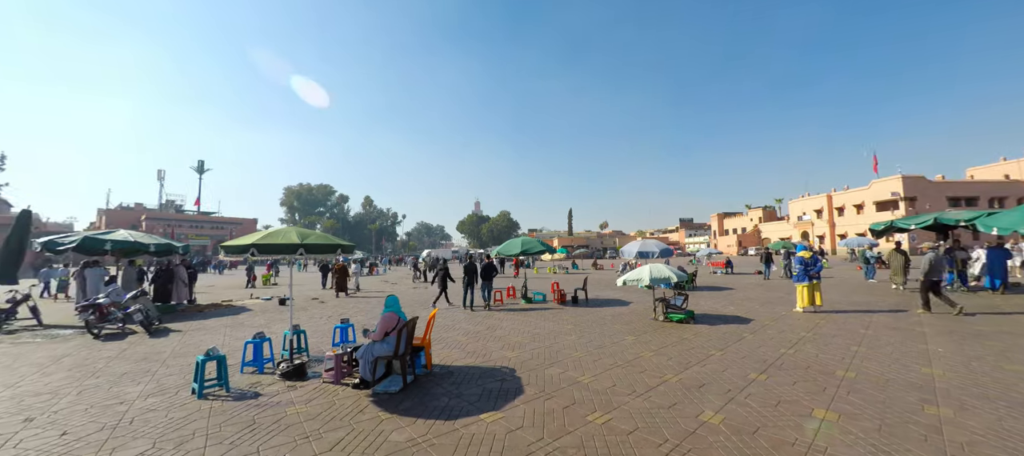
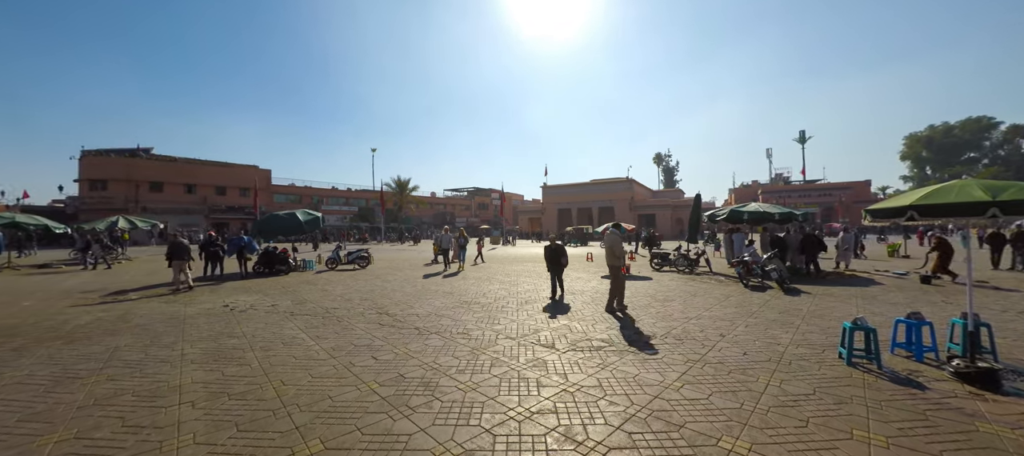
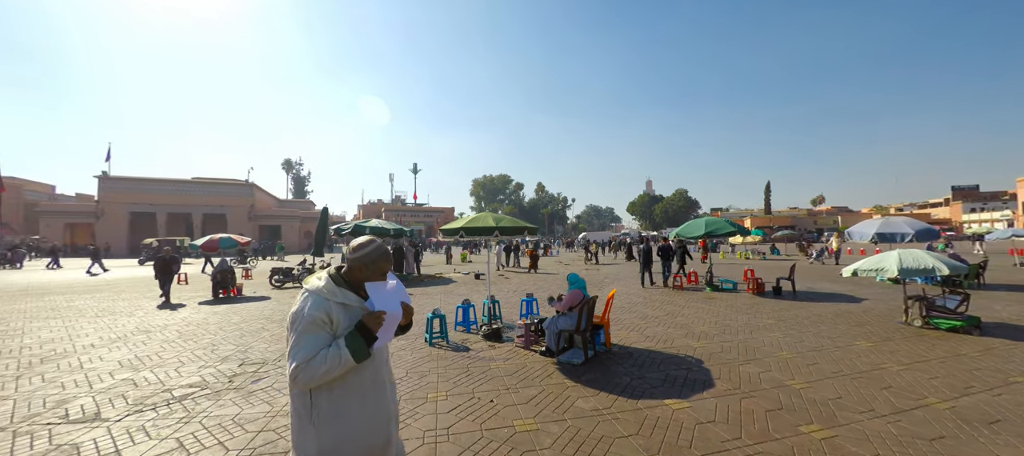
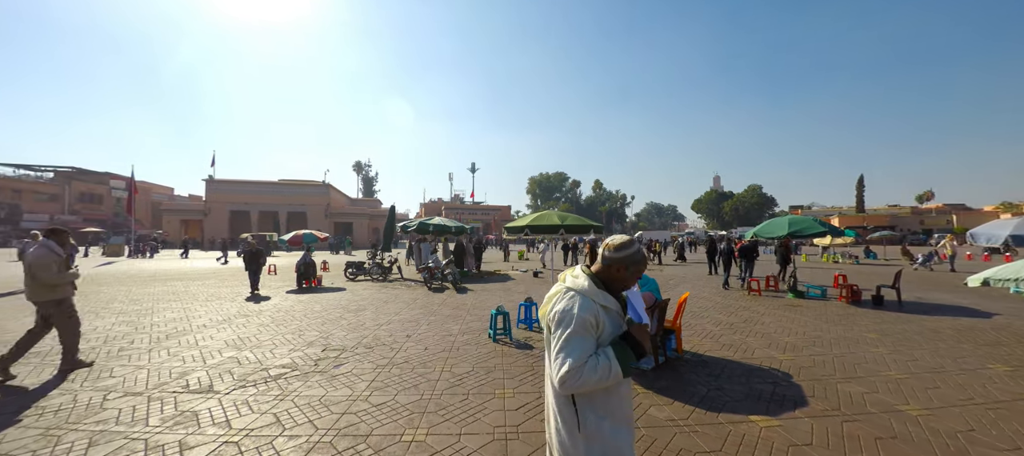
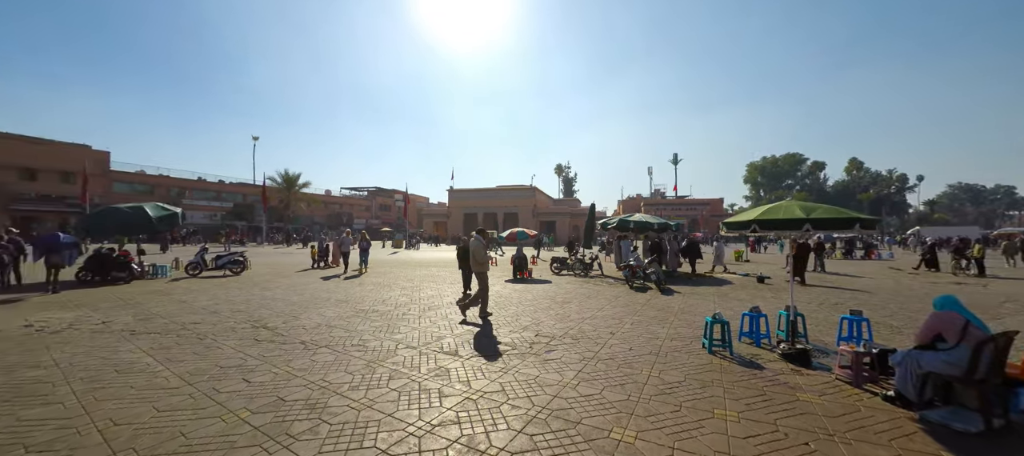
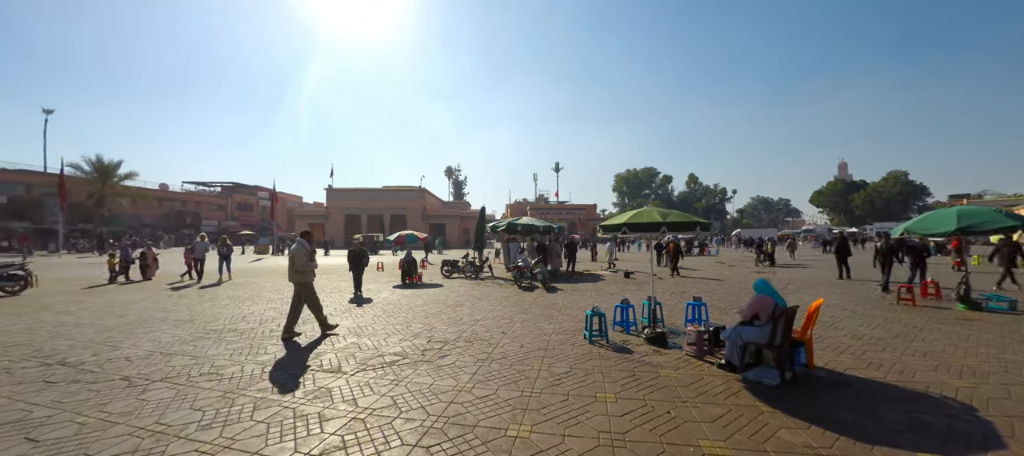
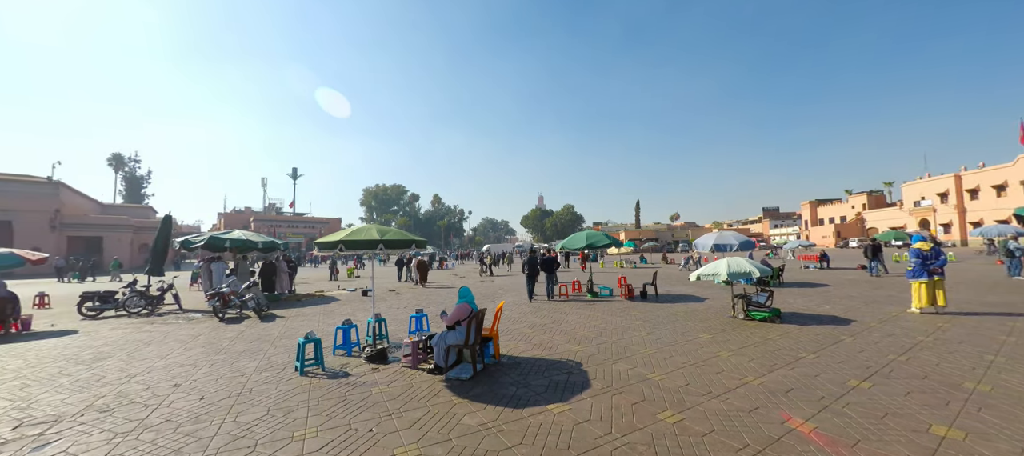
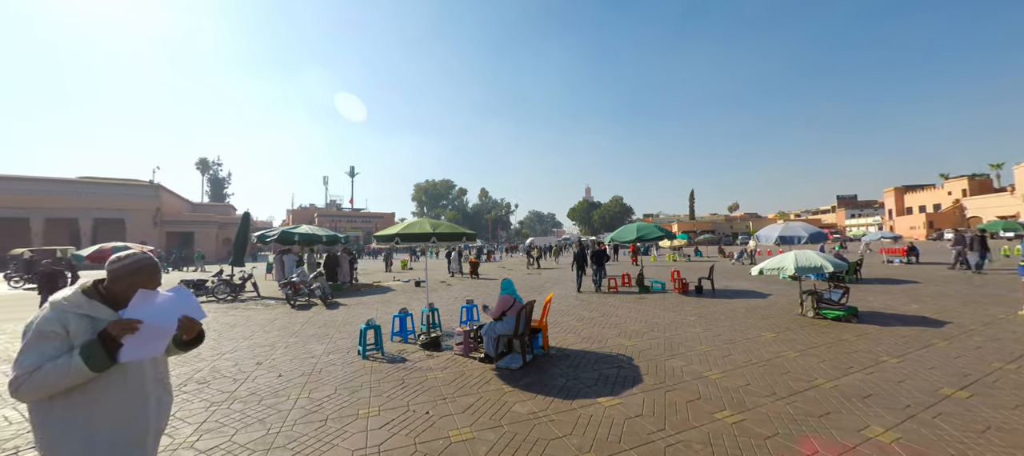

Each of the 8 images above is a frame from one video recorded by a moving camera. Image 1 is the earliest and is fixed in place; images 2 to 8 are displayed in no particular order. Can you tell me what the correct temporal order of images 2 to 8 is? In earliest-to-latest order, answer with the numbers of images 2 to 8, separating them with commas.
7, 8, 3, 4, 6, 5, 2
